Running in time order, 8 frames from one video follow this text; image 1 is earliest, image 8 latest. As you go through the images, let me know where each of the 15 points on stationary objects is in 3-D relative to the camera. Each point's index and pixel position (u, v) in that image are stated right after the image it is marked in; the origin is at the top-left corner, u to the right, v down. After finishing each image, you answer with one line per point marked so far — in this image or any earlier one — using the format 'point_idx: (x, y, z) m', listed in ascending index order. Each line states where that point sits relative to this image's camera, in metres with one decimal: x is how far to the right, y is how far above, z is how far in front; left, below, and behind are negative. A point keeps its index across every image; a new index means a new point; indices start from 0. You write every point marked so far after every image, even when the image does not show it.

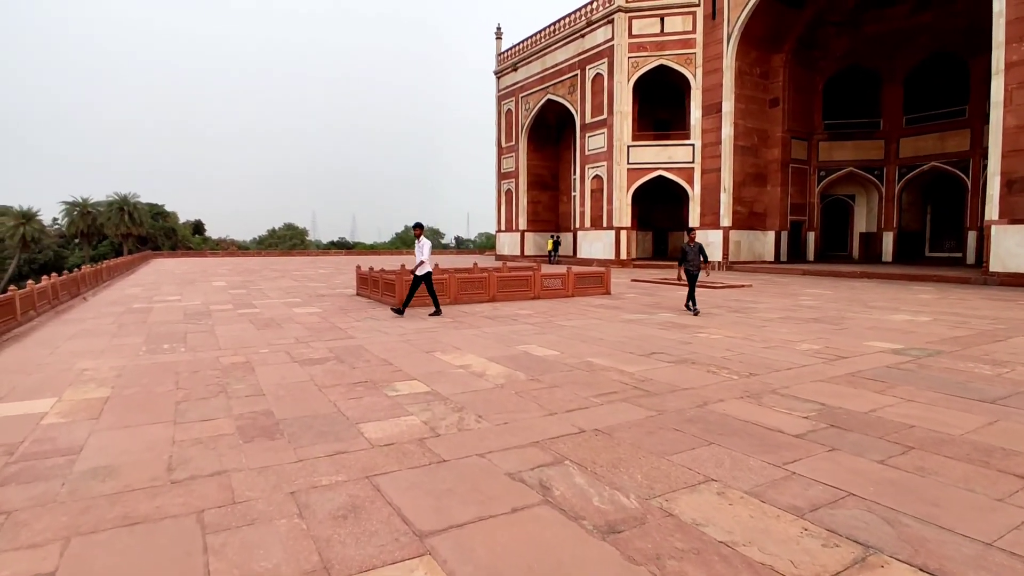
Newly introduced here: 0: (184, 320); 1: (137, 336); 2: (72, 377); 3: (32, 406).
0: (-4.3, -0.4, +7.9) m
1: (-4.0, -0.5, +6.5) m
2: (-3.3, -0.7, +4.5) m
3: (-3.0, -0.7, +3.8) m
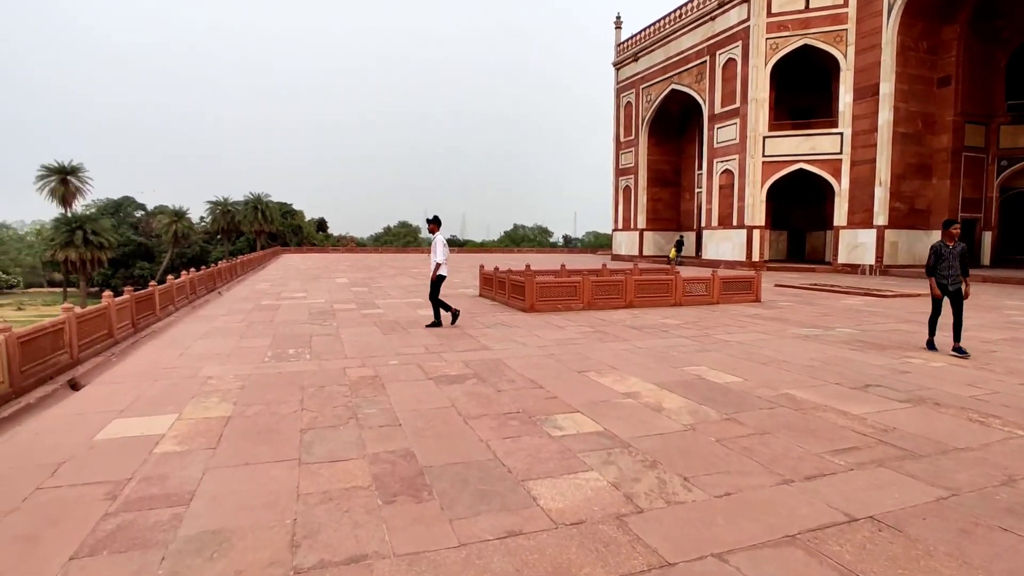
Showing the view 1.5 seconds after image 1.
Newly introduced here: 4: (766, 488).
0: (-2.5, -0.4, +7.6) m
1: (-2.5, -0.5, +6.1) m
2: (-2.2, -0.7, +4.1) m
3: (-2.0, -0.7, +3.3) m
4: (+1.0, -0.8, +2.5) m
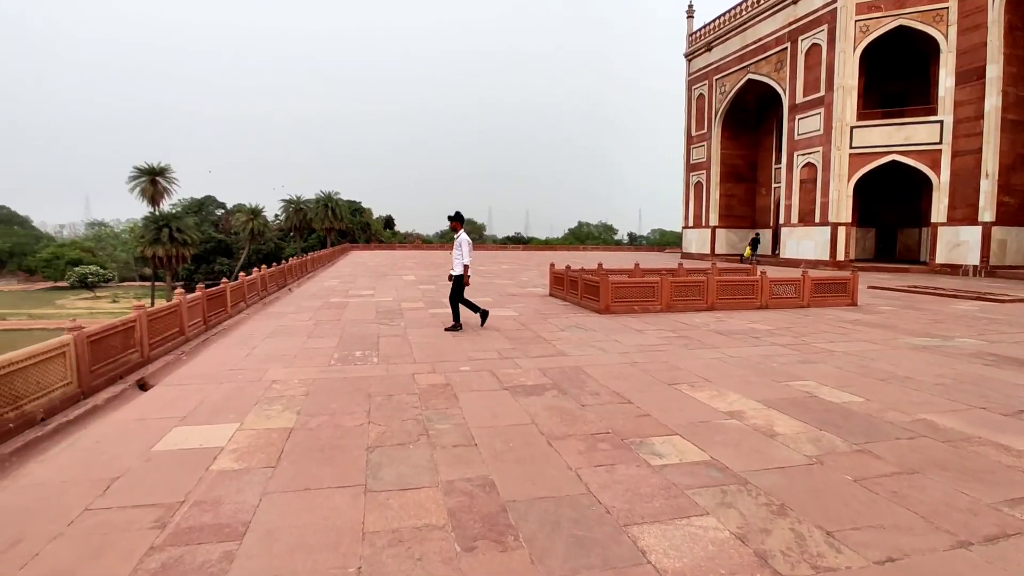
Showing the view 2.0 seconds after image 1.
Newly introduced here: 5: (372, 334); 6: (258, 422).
0: (-1.6, -0.4, +7.4) m
1: (-1.8, -0.5, +5.9) m
2: (-1.6, -0.7, +3.9) m
3: (-1.5, -0.7, +3.1) m
4: (+1.4, -0.9, +2.0) m
5: (-1.4, -0.5, +6.2) m
6: (-1.4, -0.7, +3.3) m
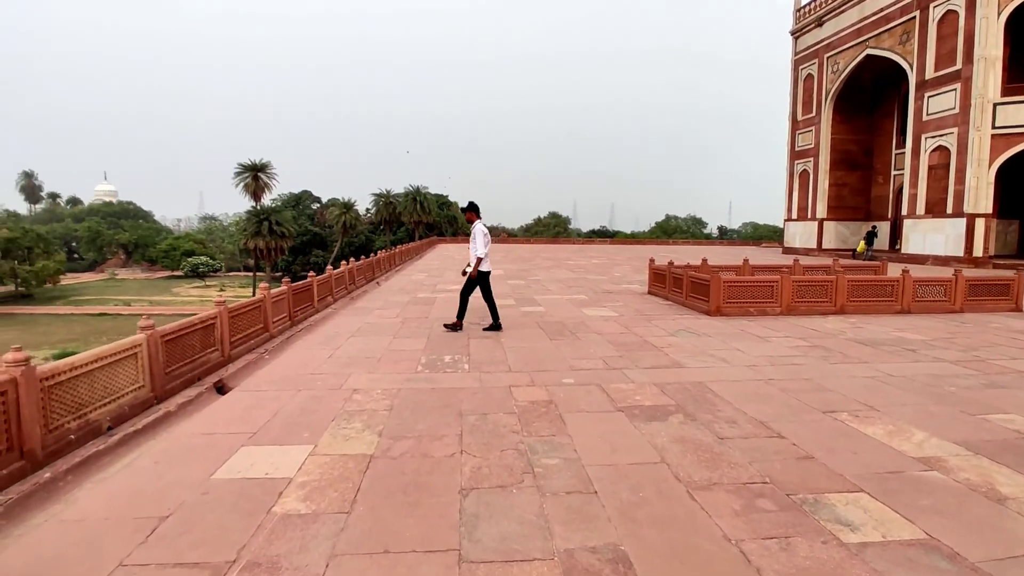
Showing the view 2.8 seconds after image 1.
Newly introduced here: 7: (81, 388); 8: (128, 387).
0: (-0.5, -0.3, +6.9) m
1: (-0.8, -0.5, +5.5) m
2: (-1.0, -0.7, +3.4) m
3: (-1.0, -0.7, +2.6) m
4: (+1.7, -0.9, +1.1) m
5: (-0.5, -0.4, +5.7) m
6: (-0.8, -0.7, +2.8) m
7: (-2.1, -0.5, +2.9) m
8: (-2.1, -0.5, +3.3) m
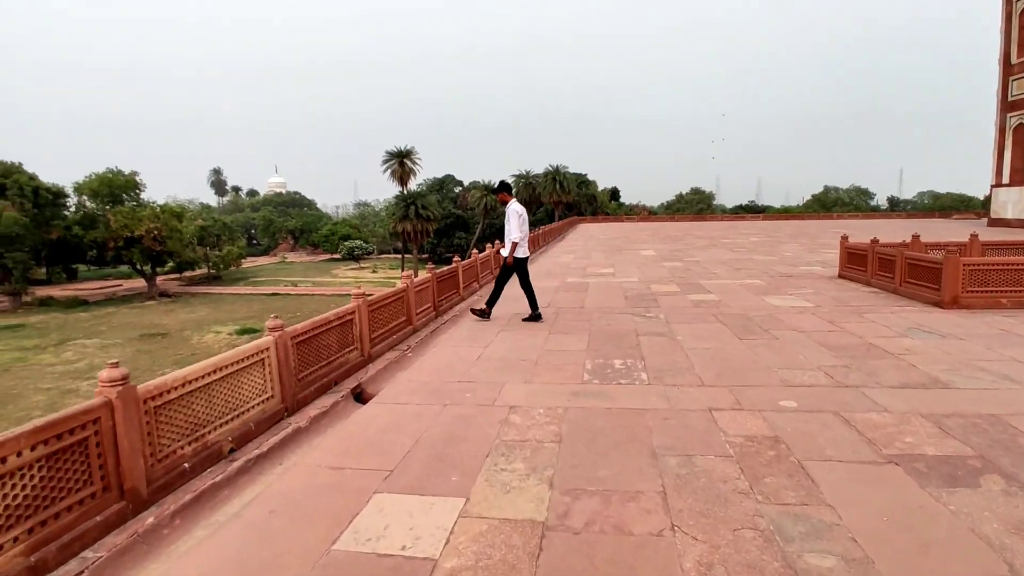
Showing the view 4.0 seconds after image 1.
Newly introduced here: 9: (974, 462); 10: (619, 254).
0: (+1.2, -0.2, +6.0) m
1: (+0.5, -0.4, +4.7) m
2: (-0.1, -0.6, +2.7) m
3: (-0.3, -0.7, +1.9) m
4: (+2.1, -1.0, -0.1) m
5: (+0.9, -0.3, +4.8) m
6: (-0.1, -0.7, +2.1) m
7: (-1.3, -0.5, +2.4) m
8: (-1.2, -0.5, +2.8) m
9: (+1.8, -0.6, +2.3) m
10: (+2.3, +0.7, +13.2) m
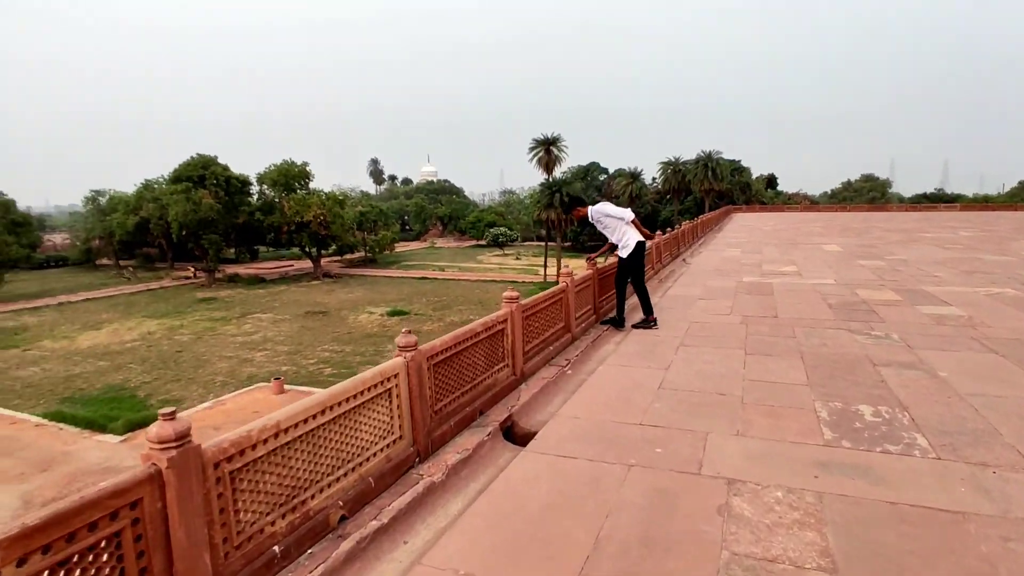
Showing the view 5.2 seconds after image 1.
0: (+2.6, -0.3, +4.7) m
1: (+1.6, -0.4, +3.5) m
2: (+0.6, -0.7, +1.8) m
3: (+0.2, -0.8, +1.1) m
4: (+2.0, -1.2, -1.5) m
5: (+2.1, -0.4, +3.6) m
6: (+0.5, -0.8, +1.1) m
7: (-0.6, -0.5, +1.7) m
8: (-0.5, -0.5, +2.1) m
9: (+2.3, -0.8, +0.9) m
10: (+5.3, +0.7, +11.4) m
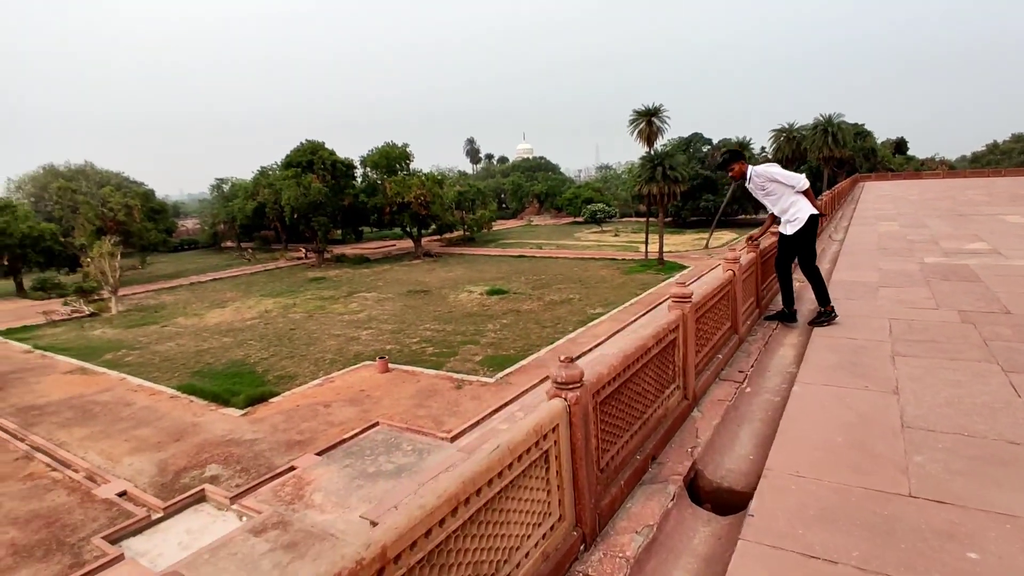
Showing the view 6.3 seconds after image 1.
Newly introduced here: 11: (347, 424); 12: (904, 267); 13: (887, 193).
0: (+3.4, -0.2, +3.4) m
1: (+2.3, -0.4, +2.5) m
2: (+1.0, -0.7, +0.9) m
3: (+0.5, -0.9, +0.2) m
4: (+1.9, -1.3, -2.5) m
5: (+2.8, -0.4, +2.5) m
6: (+0.8, -0.9, +0.3) m
7: (-0.2, -0.5, +1.0) m
8: (0.0, -0.6, +1.4) m
9: (+2.6, -0.9, -0.2) m
10: (+7.2, +1.1, +9.6) m
11: (-2.9, -2.4, +10.7) m
12: (+3.6, +0.2, +5.6) m
13: (+12.1, +3.1, +19.4) m
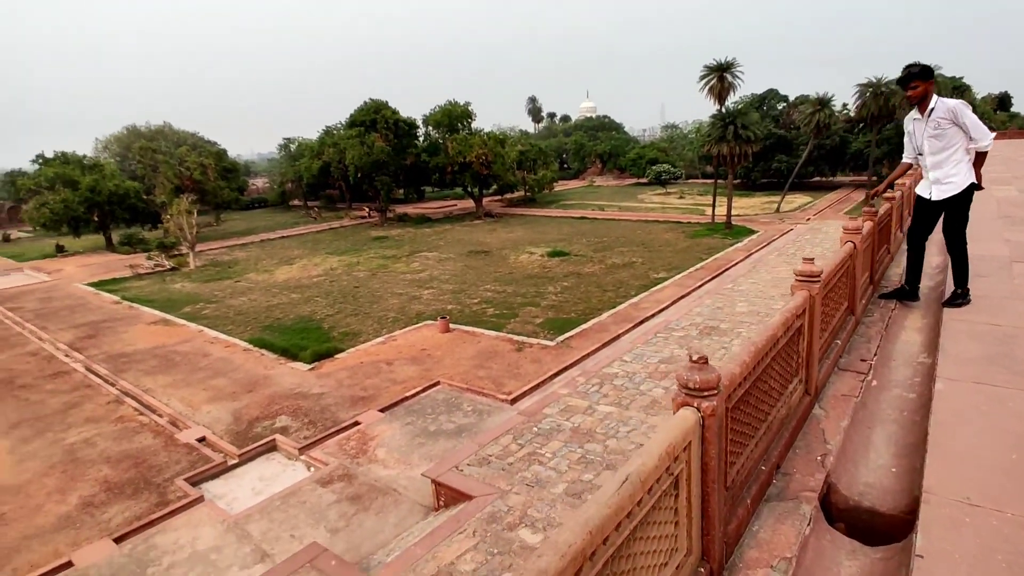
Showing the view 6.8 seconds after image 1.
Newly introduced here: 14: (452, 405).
0: (+3.9, -0.1, +2.8) m
1: (+2.7, -0.4, +1.9) m
2: (+1.2, -0.8, +0.5) m
3: (+0.7, -0.9, 0.0) m
4: (+1.8, -1.6, -2.9) m
5: (+3.1, -0.3, +1.9) m
6: (+0.9, -0.9, 0.0) m
7: (0.0, -0.5, +0.8) m
8: (+0.3, -0.5, +1.1) m
9: (+2.6, -1.0, -0.7) m
10: (+8.2, +1.4, +8.5) m
11: (-1.8, -1.7, +10.8) m
12: (+4.2, +0.4, +4.9) m
13: (+14.0, +3.9, +17.7) m
14: (-0.9, -1.9, +9.6) m
